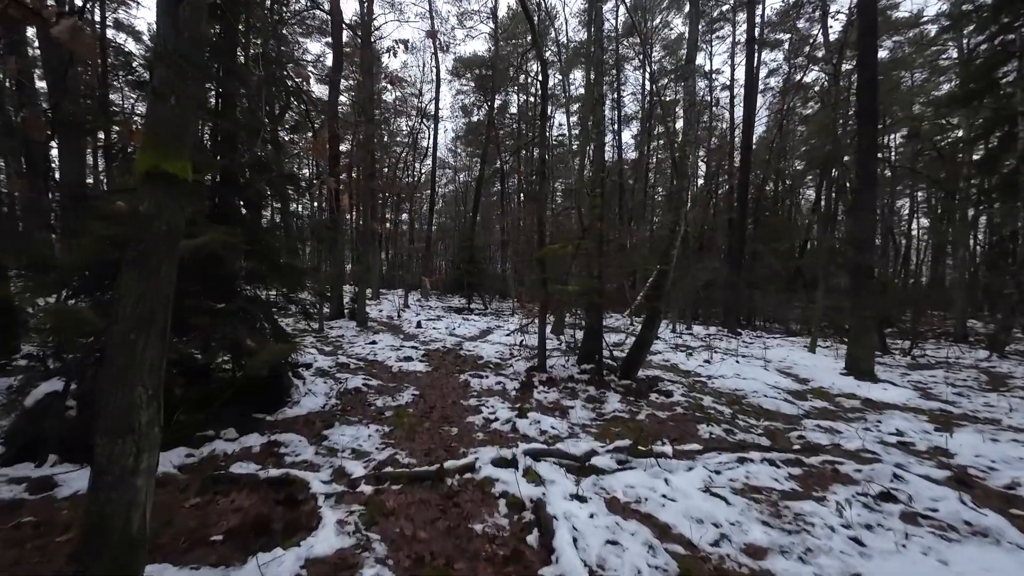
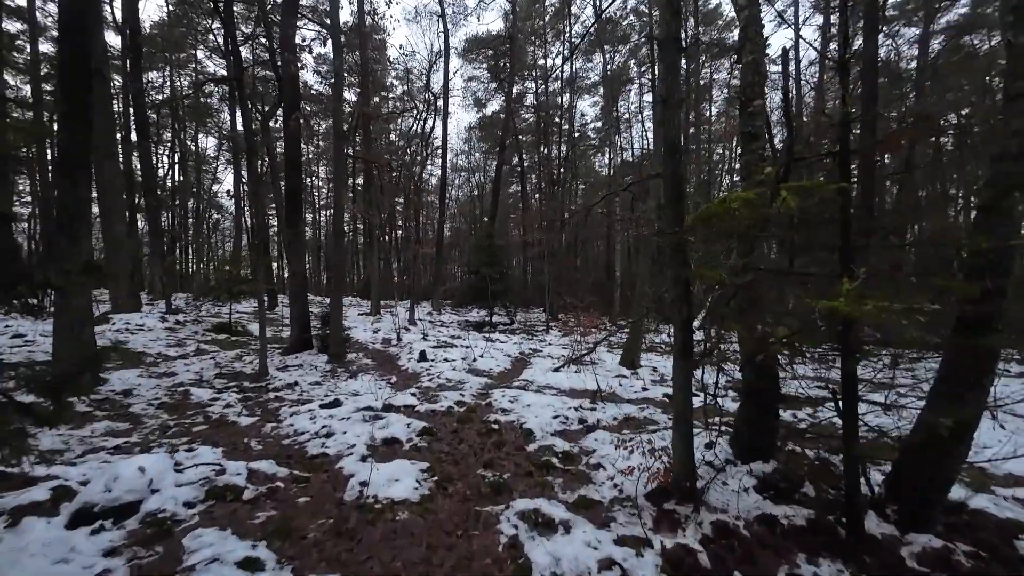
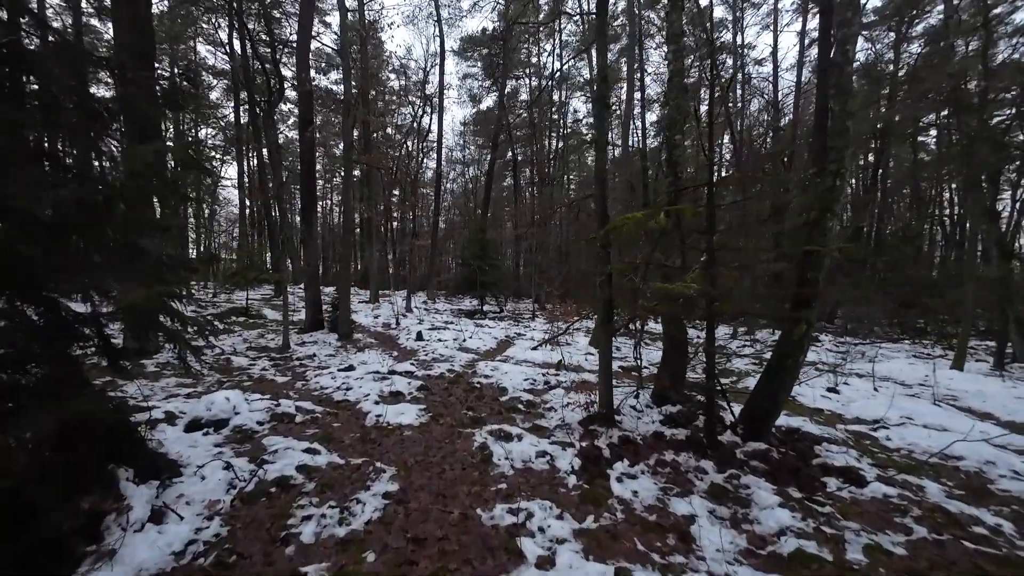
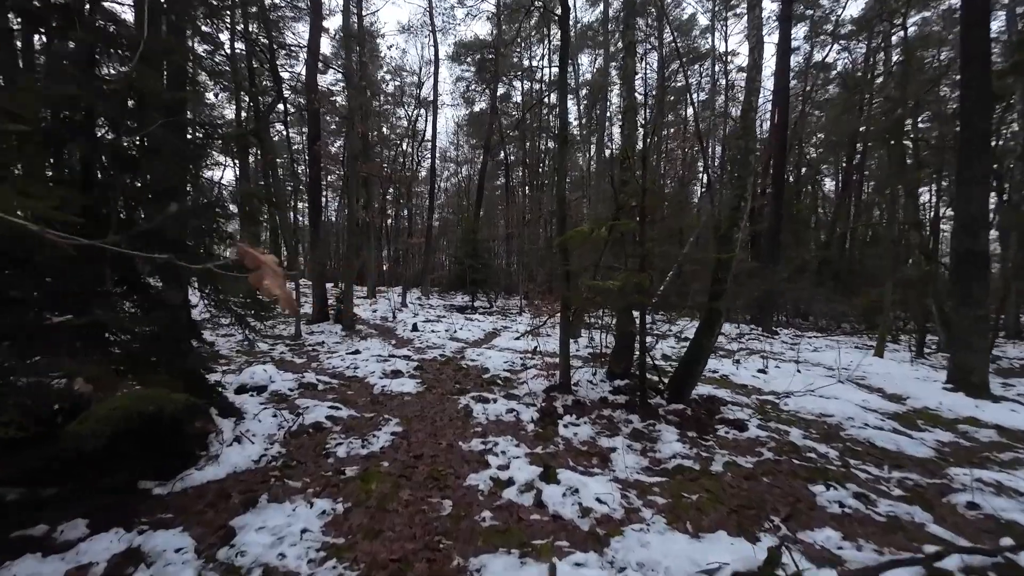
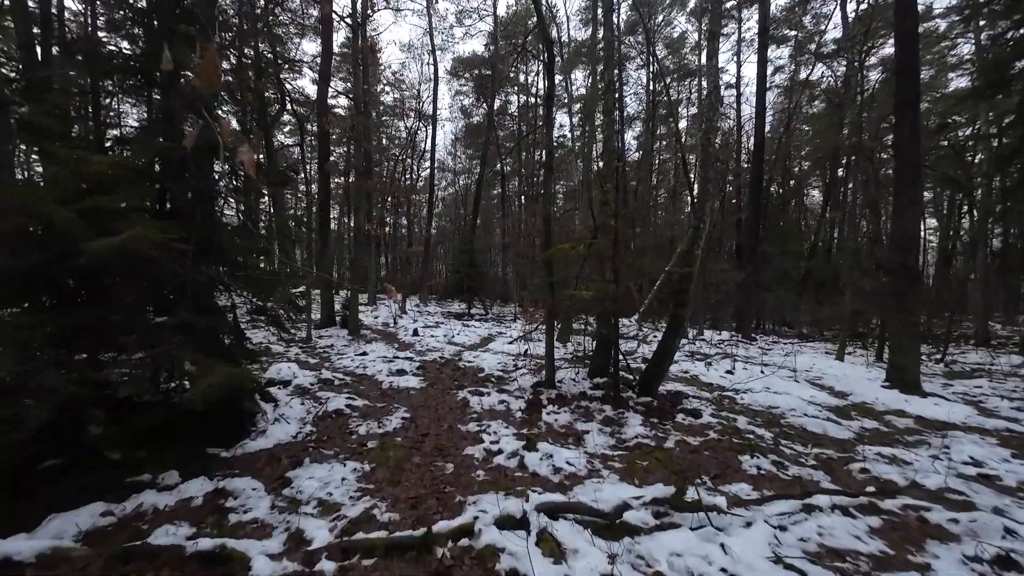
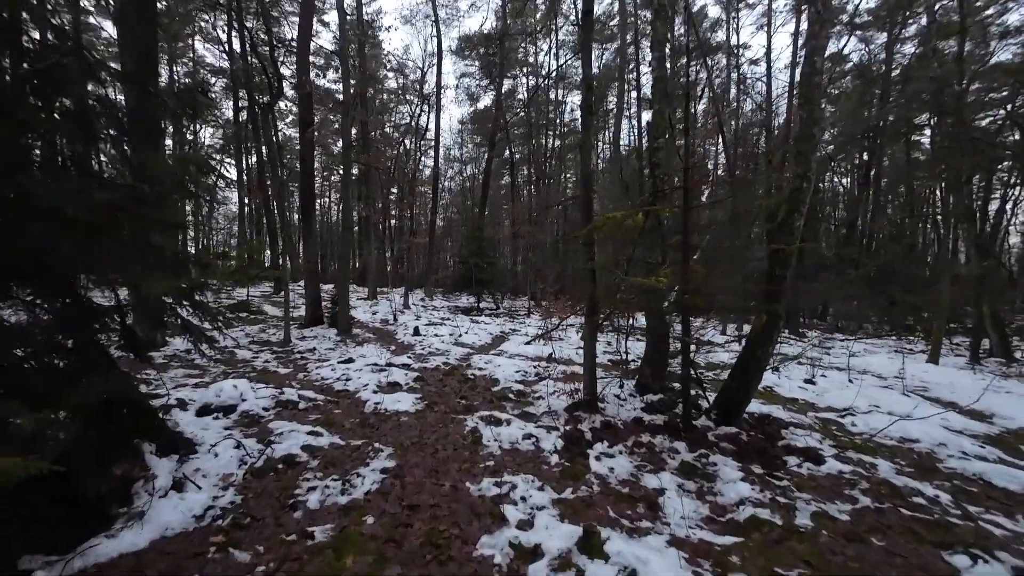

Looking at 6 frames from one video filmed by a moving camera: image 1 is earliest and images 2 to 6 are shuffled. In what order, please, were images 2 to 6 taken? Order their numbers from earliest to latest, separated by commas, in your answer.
5, 4, 6, 3, 2
